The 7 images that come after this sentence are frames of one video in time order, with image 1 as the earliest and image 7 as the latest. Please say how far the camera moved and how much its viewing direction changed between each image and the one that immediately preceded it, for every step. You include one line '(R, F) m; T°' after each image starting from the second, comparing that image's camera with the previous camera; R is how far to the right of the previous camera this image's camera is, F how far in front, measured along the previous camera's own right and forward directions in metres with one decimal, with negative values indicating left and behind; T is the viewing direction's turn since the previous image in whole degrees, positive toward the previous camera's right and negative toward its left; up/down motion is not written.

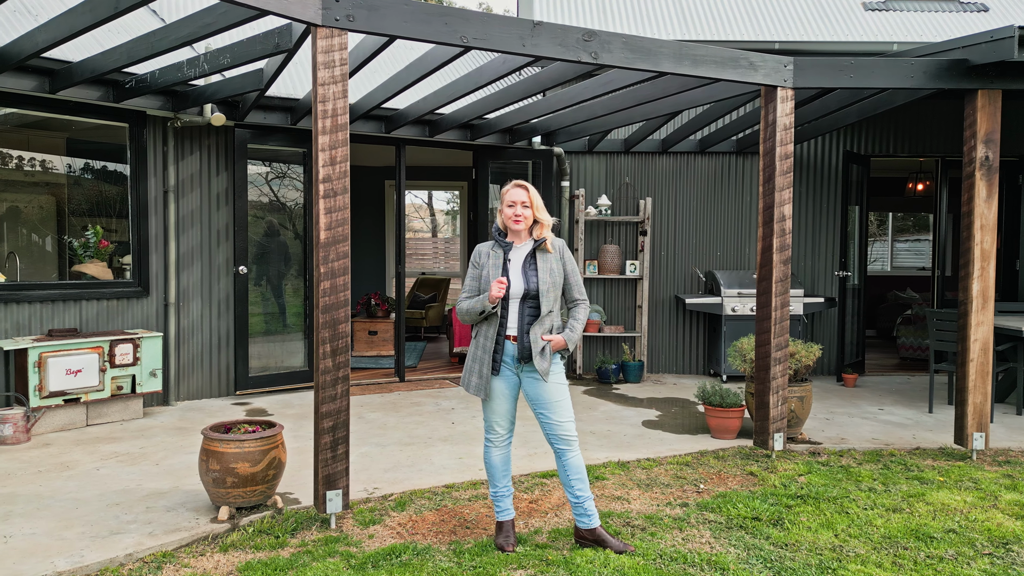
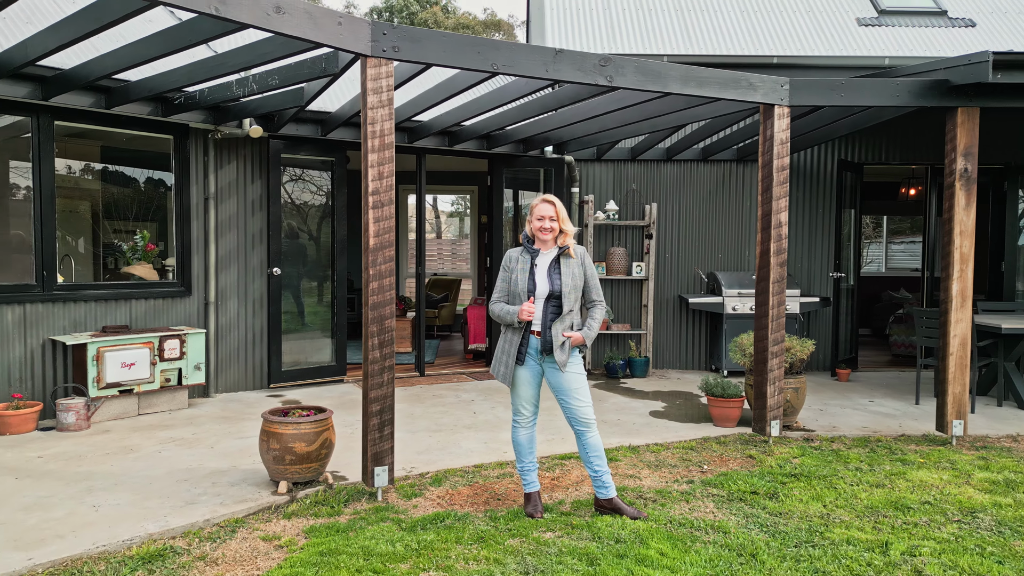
(-0.1, -0.3) m; 0°
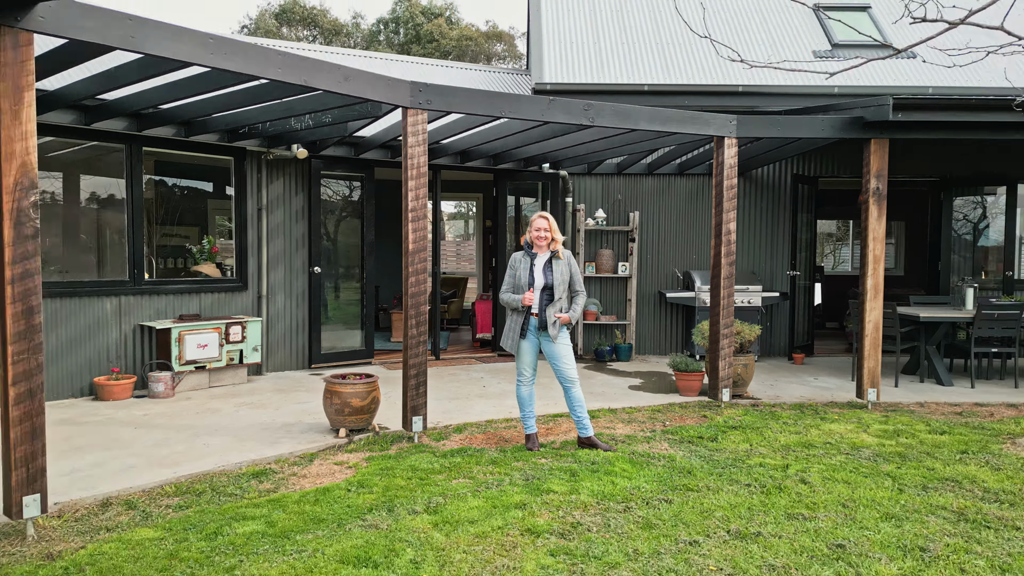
(0.0, -0.9) m; 0°
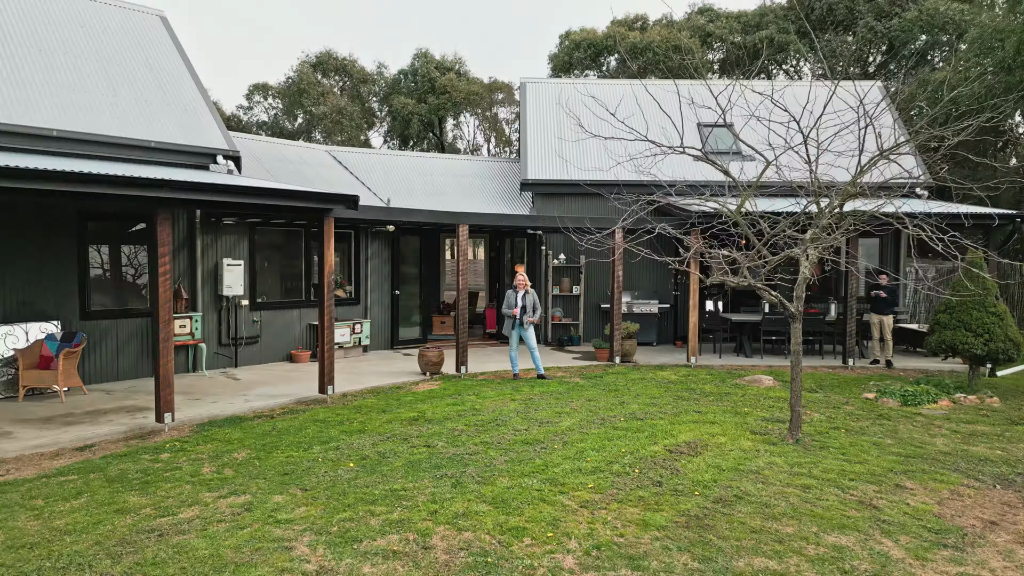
(+0.1, -4.3) m; 0°
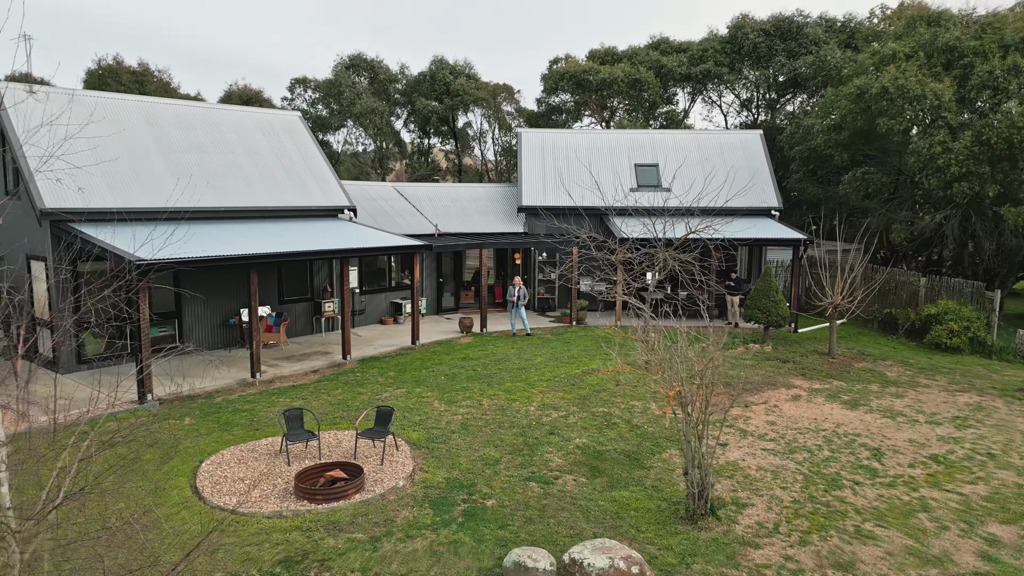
(0.0, -6.2) m; 0°
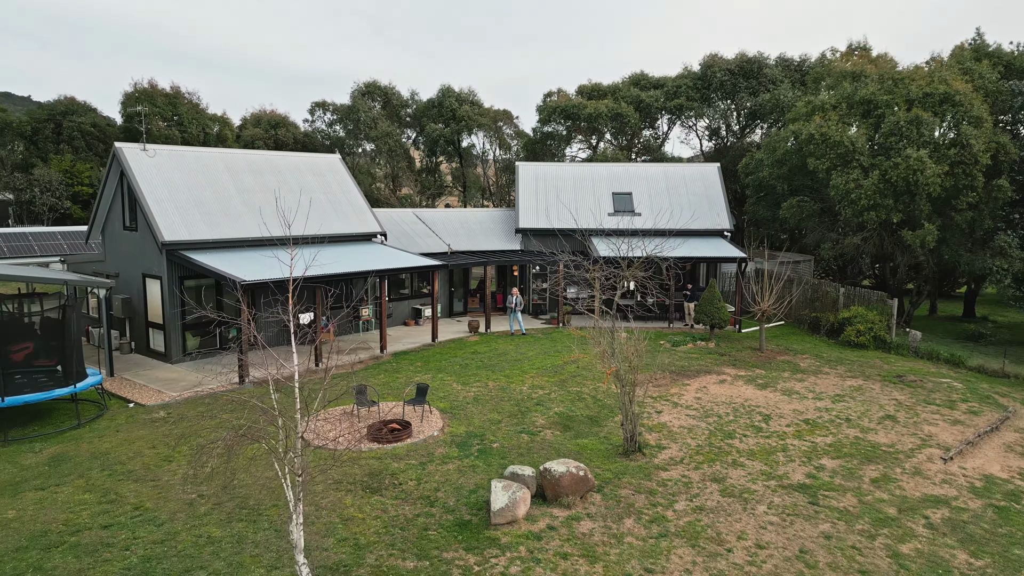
(0.0, -3.7) m; 0°
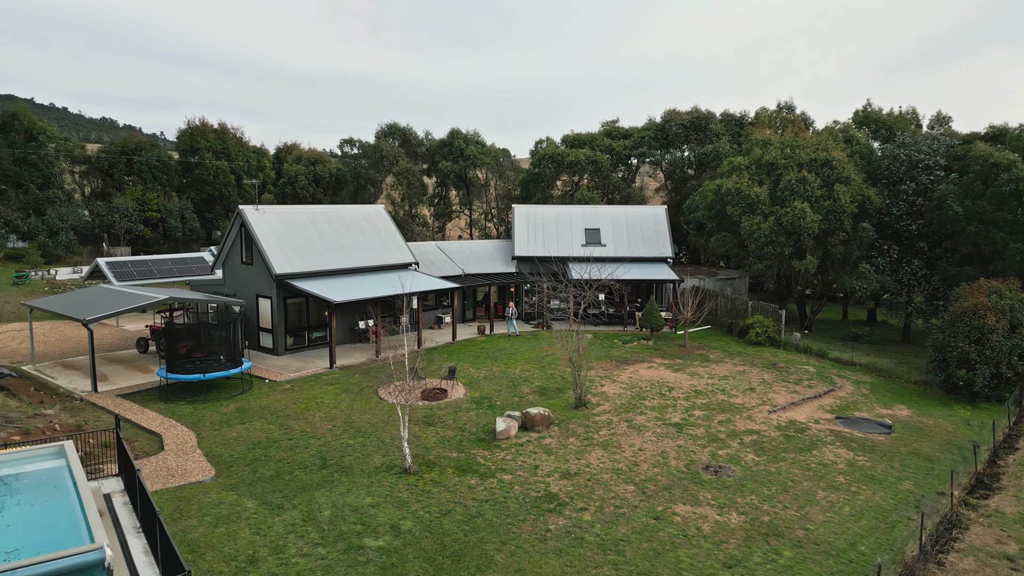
(+0.1, -7.0) m; 0°
